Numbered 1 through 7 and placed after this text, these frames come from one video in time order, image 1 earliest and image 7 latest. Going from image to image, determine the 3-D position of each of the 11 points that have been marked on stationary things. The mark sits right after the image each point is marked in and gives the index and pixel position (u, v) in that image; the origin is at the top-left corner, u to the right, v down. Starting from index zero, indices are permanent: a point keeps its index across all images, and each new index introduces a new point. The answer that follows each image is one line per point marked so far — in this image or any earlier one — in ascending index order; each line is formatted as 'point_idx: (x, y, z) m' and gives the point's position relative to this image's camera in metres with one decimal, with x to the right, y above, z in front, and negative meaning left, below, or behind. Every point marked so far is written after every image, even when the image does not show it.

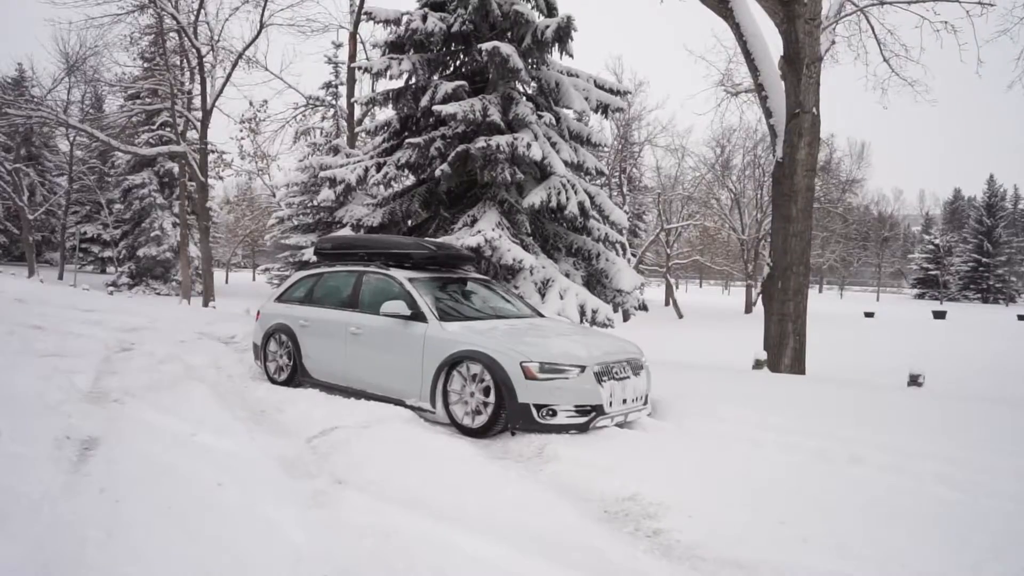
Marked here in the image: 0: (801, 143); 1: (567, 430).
0: (+4.6, +2.3, +9.9) m
1: (+0.4, -1.1, +4.7) m
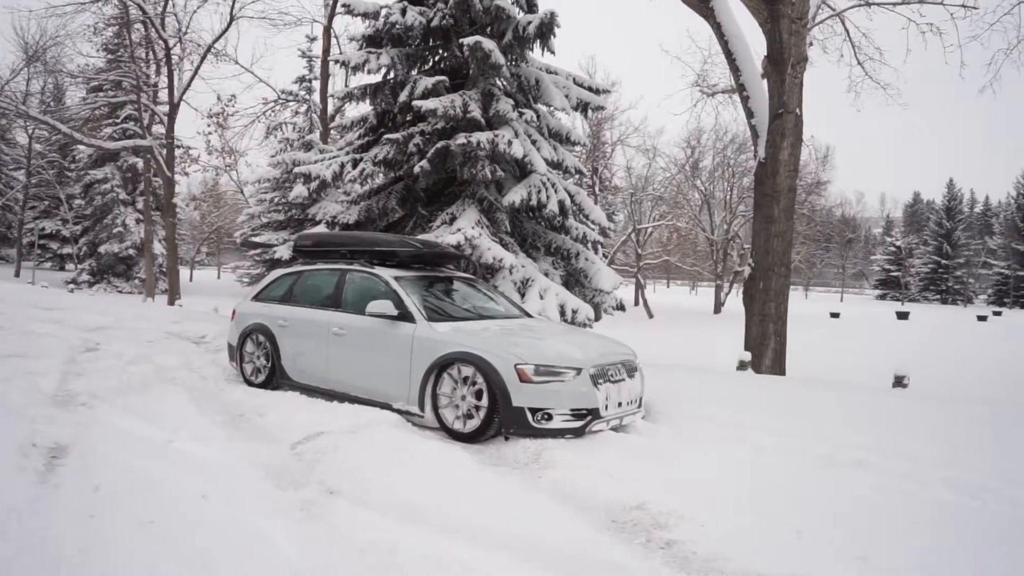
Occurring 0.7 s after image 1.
0: (+4.4, +2.3, +10.0) m
1: (+0.4, -1.1, +4.6) m
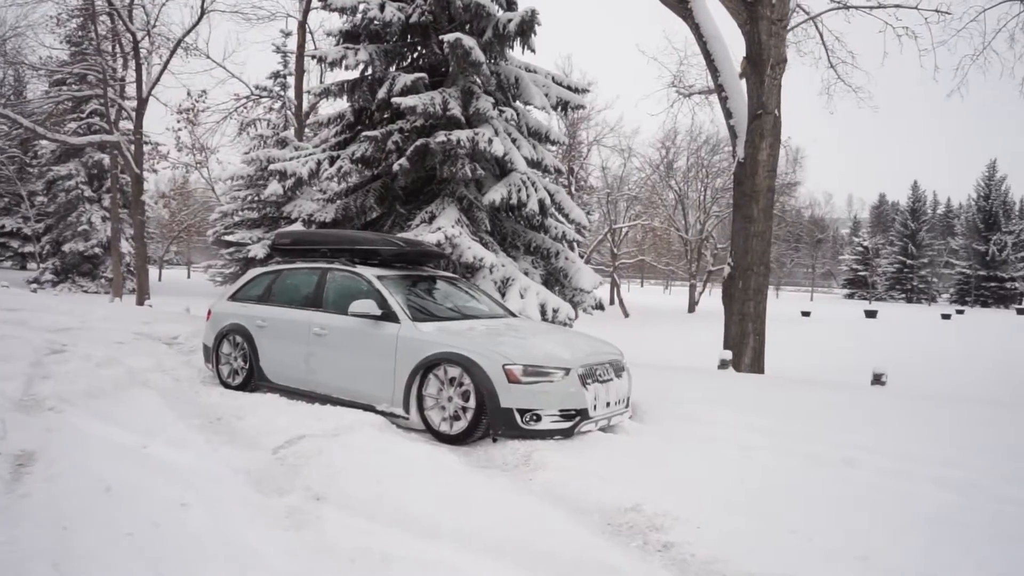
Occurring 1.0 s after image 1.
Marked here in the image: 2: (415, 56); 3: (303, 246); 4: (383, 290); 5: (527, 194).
0: (+4.1, +2.4, +10.1) m
1: (+0.3, -1.1, +4.5) m
2: (-2.1, +4.9, +12.9) m
3: (-2.2, +0.4, +6.5) m
4: (-1.1, 0.0, +5.5) m
5: (+0.3, +1.9, +12.3) m
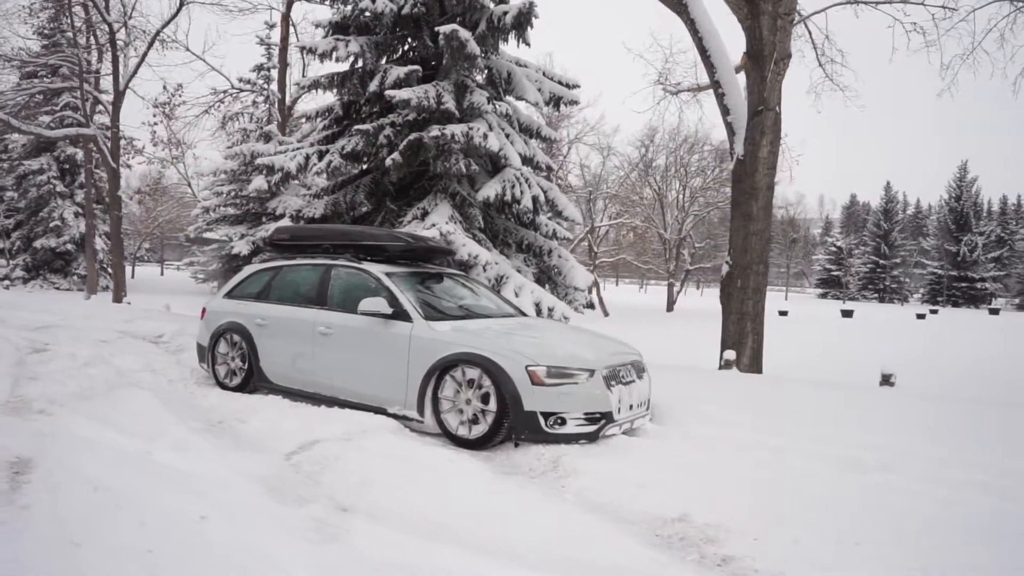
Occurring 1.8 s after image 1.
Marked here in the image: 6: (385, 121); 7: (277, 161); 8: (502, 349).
0: (+4.1, +2.4, +10.0) m
1: (+0.5, -1.1, +4.4) m
2: (-2.1, +4.9, +12.7) m
3: (-2.1, +0.5, +6.2) m
4: (-1.0, 0.0, +5.3) m
5: (+0.2, +1.9, +12.1) m
6: (-2.4, +3.2, +11.7) m
7: (-4.8, +2.6, +12.7) m
8: (-0.1, -0.4, +4.5) m
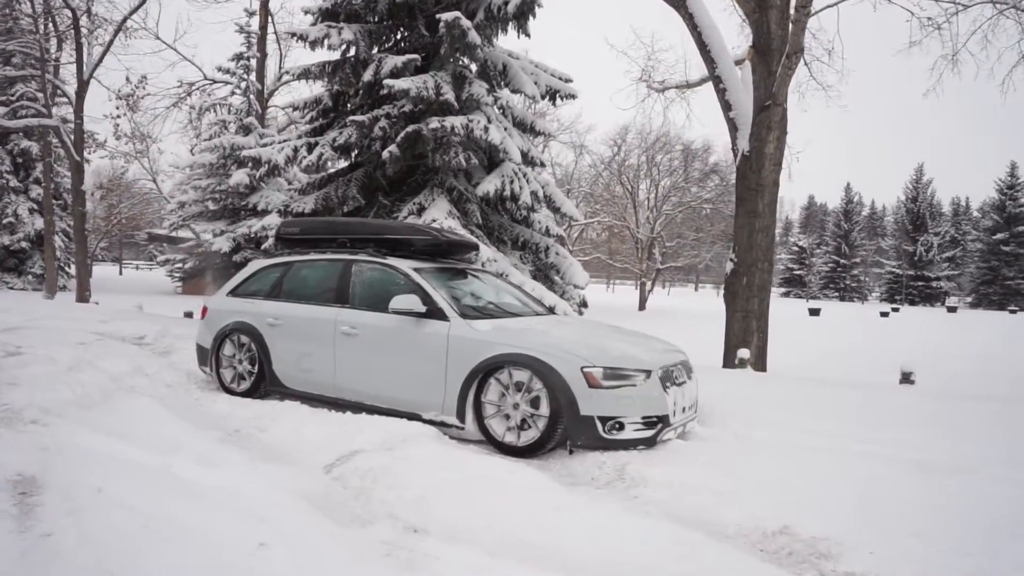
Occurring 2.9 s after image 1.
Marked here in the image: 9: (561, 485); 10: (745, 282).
0: (+4.1, +2.4, +9.9) m
1: (+0.8, -1.0, +4.1) m
2: (-2.2, +4.9, +12.2) m
3: (-1.8, +0.5, +5.8) m
4: (-0.7, 0.0, +4.9) m
5: (+0.2, +1.9, +11.8) m
6: (-2.4, +3.2, +11.3) m
7: (-4.9, +2.6, +12.2) m
8: (+0.3, -0.4, +4.2) m
9: (+0.3, -1.1, +3.6) m
10: (+3.9, +0.1, +10.3) m
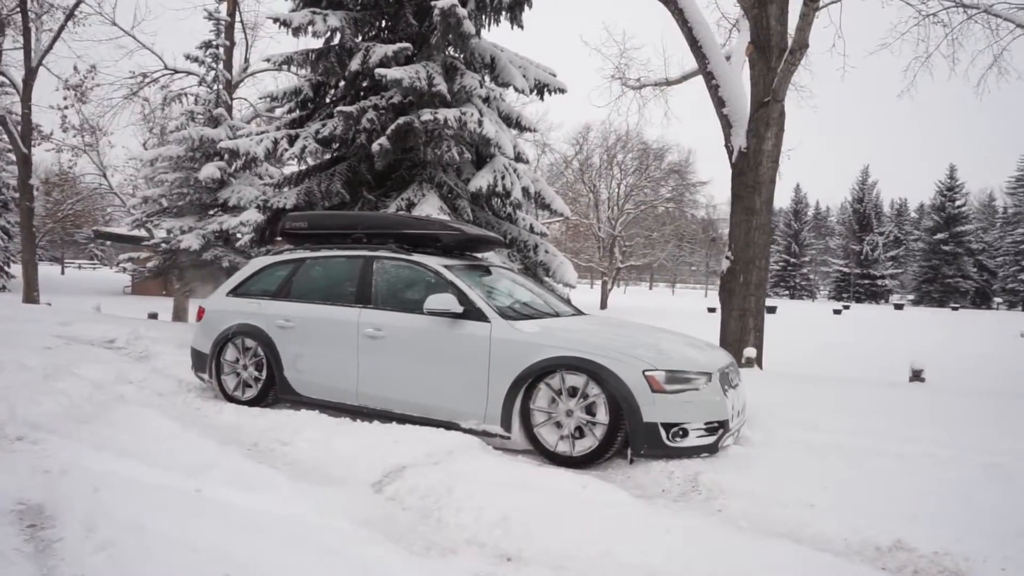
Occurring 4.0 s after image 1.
0: (+4.1, +2.4, +9.8) m
1: (+1.1, -1.0, +3.8) m
2: (-2.4, +5.0, +11.8) m
3: (-1.6, +0.5, +5.4) m
4: (-0.4, 0.0, +4.6) m
5: (0.0, +2.0, +11.5) m
6: (-2.5, +3.2, +10.8) m
7: (-5.0, +2.7, +11.5) m
8: (+0.6, -0.4, +3.9) m
9: (+0.6, -1.1, +3.3) m
10: (+3.8, +0.1, +10.2) m
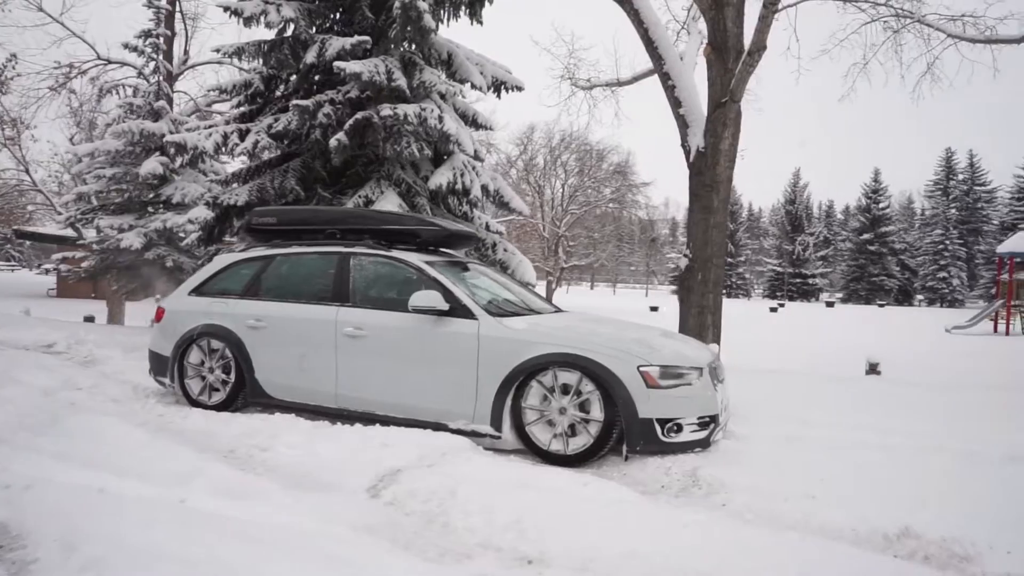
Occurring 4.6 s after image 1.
0: (+3.5, +2.5, +10.1) m
1: (+1.1, -1.0, +3.9) m
2: (-3.2, +5.0, +11.5) m
3: (-1.8, +0.5, +5.2) m
4: (-0.5, +0.1, +4.5) m
5: (-0.7, +2.0, +11.4) m
6: (-3.2, +3.2, +10.5) m
7: (-5.7, +2.6, +11.0) m
8: (+0.6, -0.4, +3.9) m
9: (+0.7, -1.1, +3.3) m
10: (+3.2, +0.2, +10.4) m
